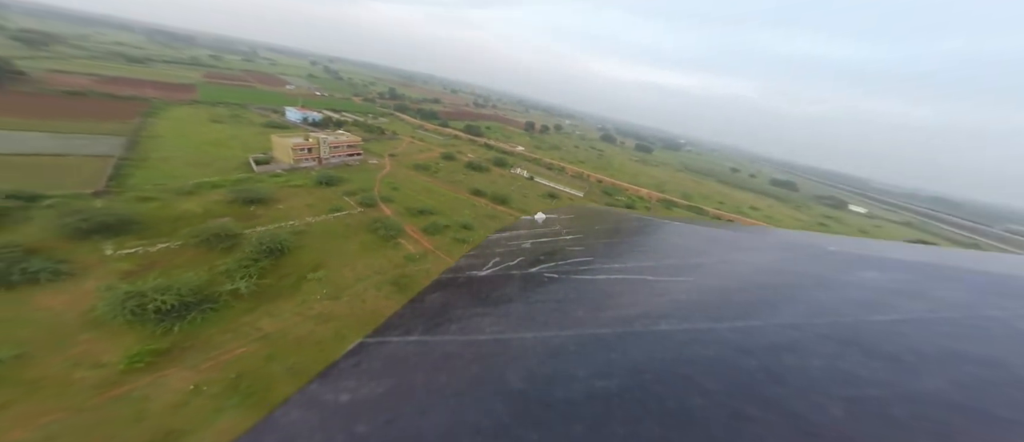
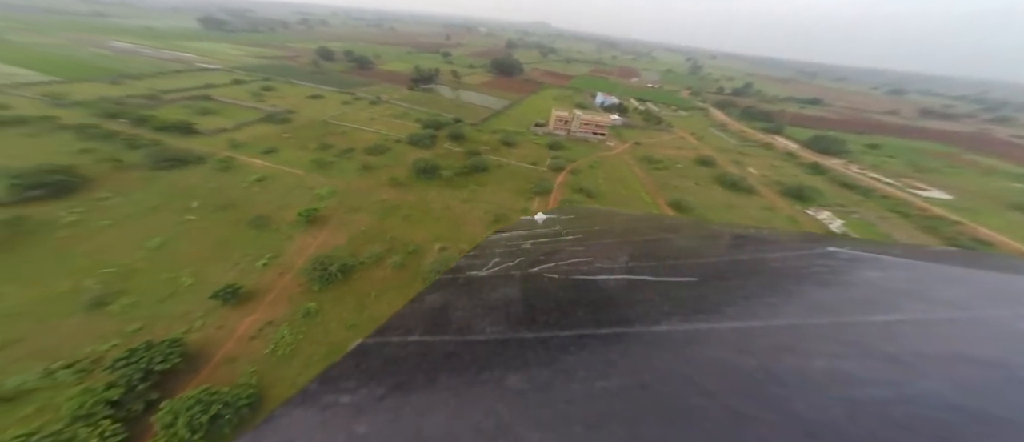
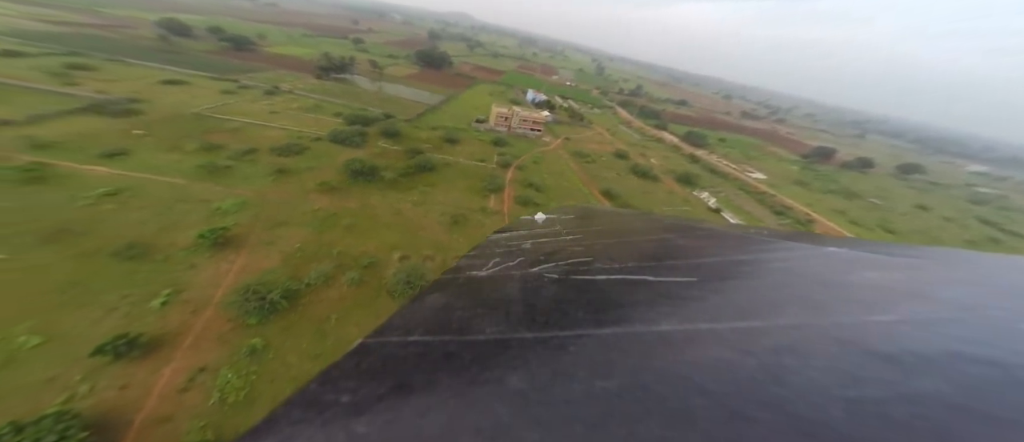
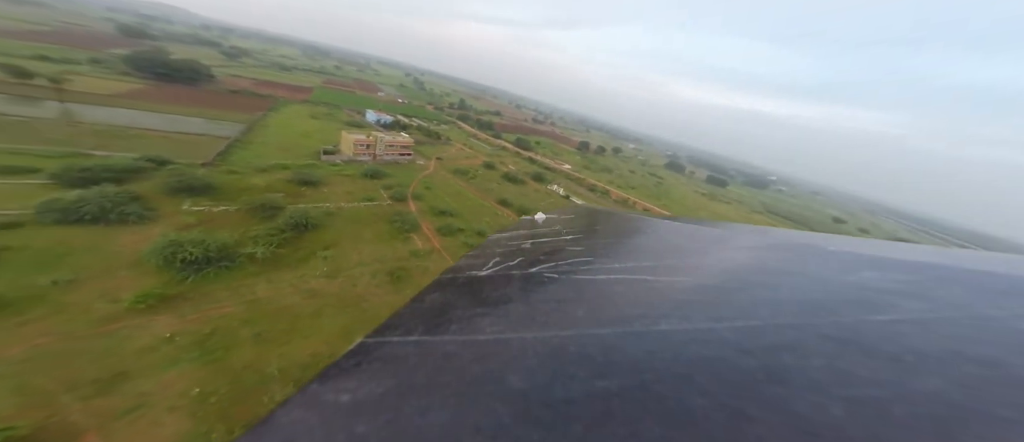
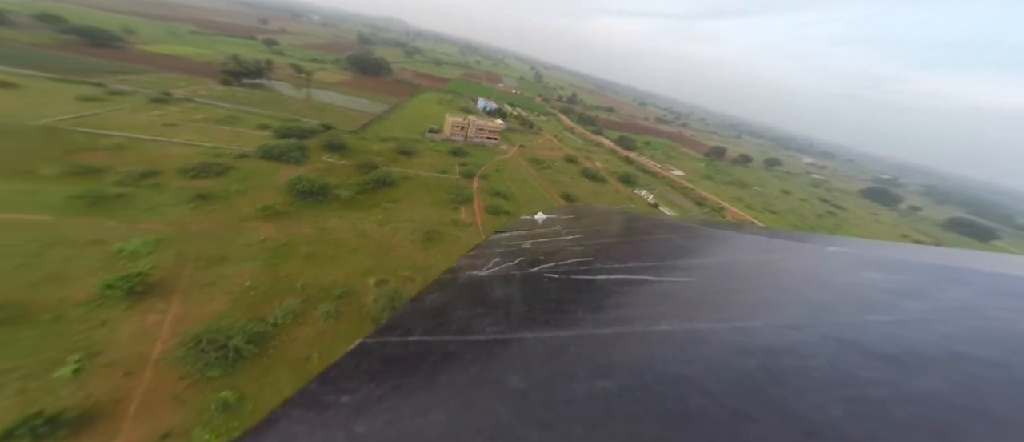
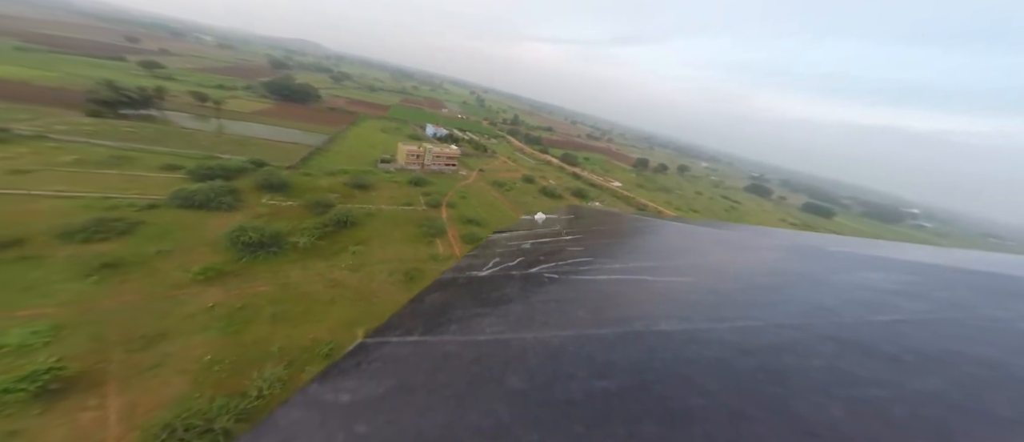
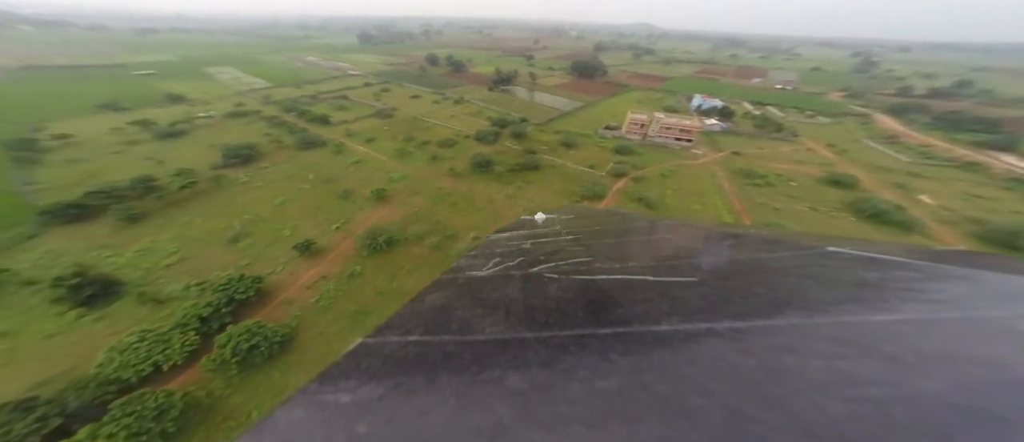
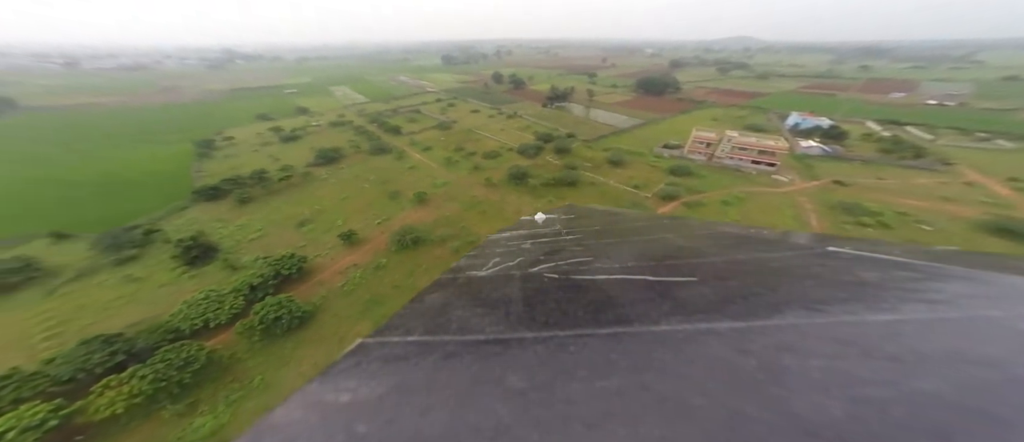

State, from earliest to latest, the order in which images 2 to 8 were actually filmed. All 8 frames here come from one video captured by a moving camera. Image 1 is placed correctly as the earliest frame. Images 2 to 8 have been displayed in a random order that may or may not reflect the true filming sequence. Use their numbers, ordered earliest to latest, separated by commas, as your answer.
4, 6, 5, 3, 2, 7, 8
